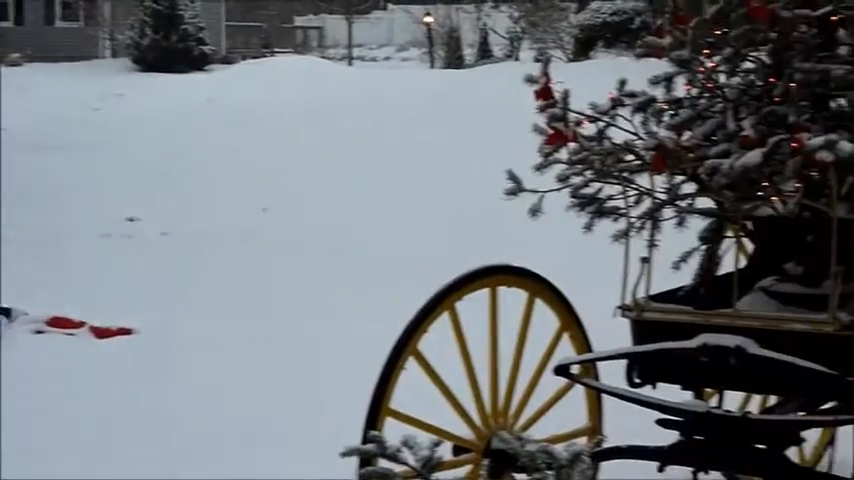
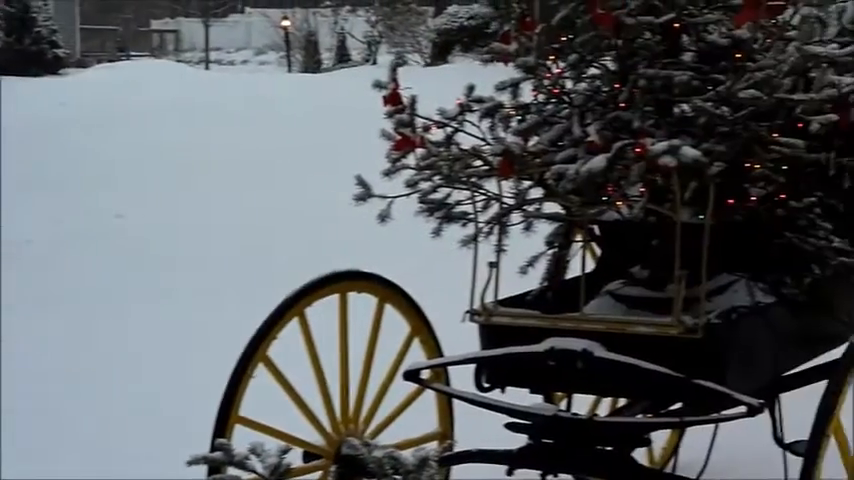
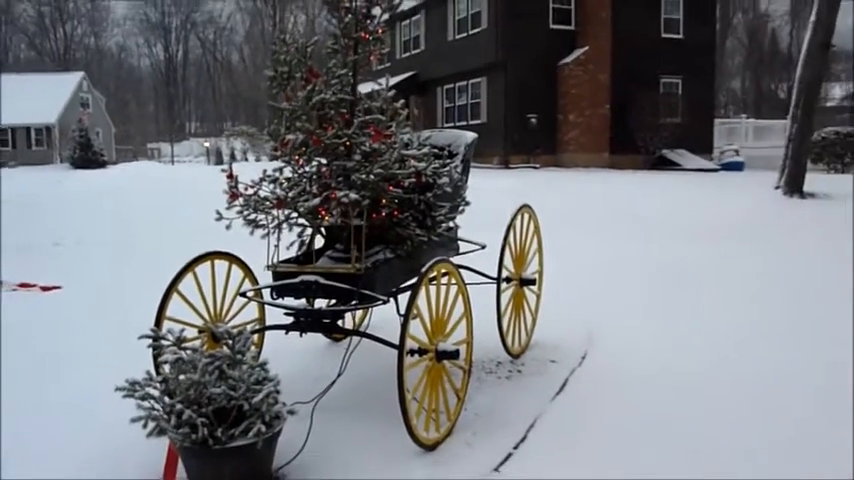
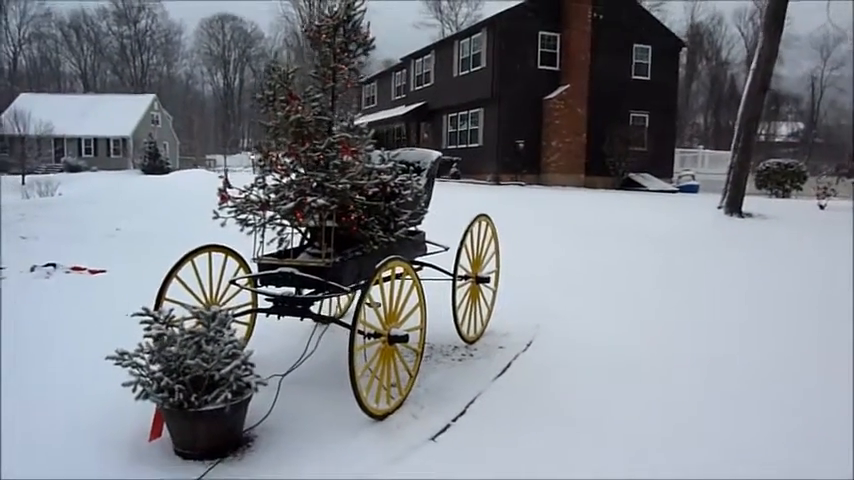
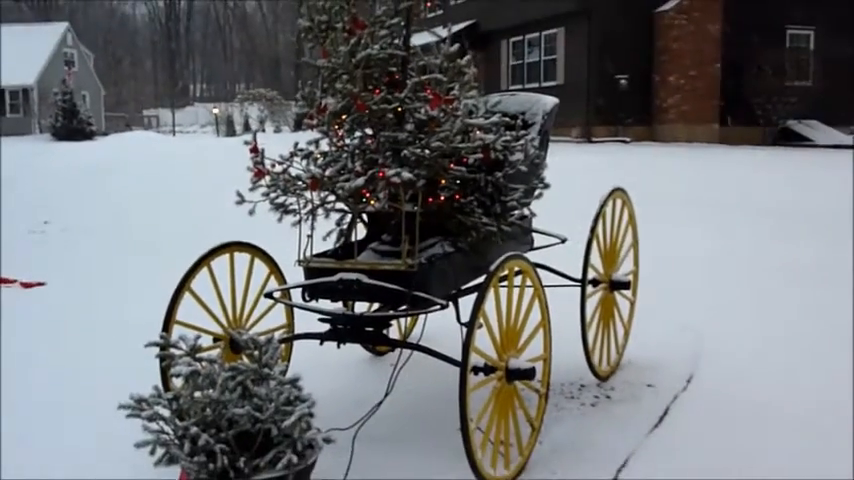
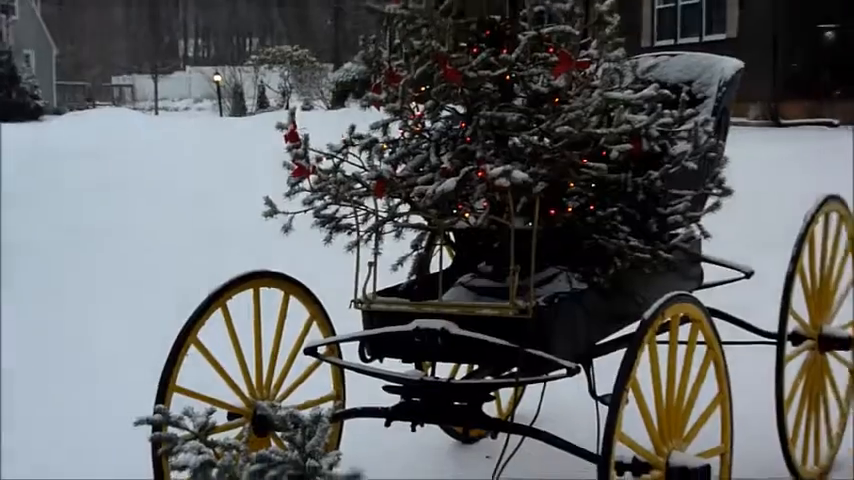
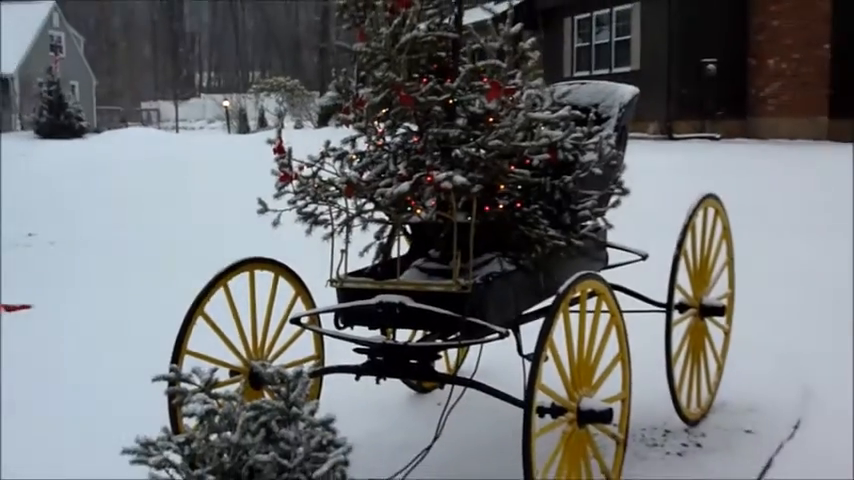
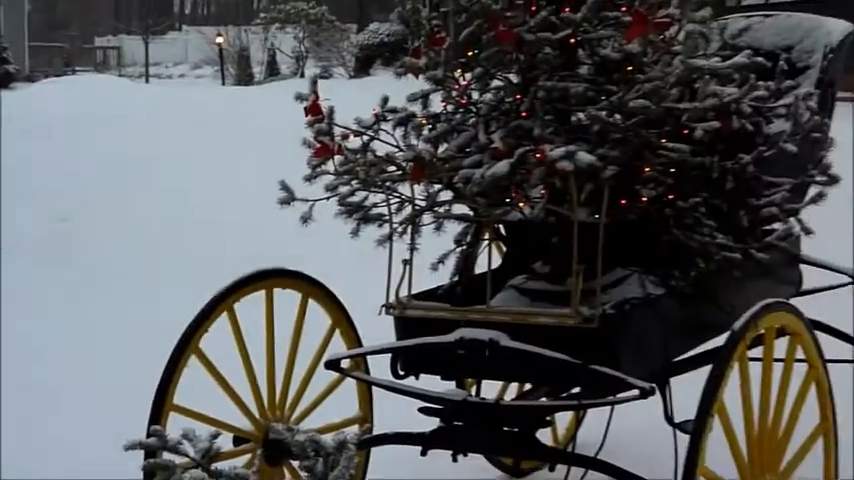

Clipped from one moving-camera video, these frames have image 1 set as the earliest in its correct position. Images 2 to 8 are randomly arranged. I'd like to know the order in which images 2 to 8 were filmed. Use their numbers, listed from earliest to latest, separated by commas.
2, 8, 6, 7, 5, 3, 4
